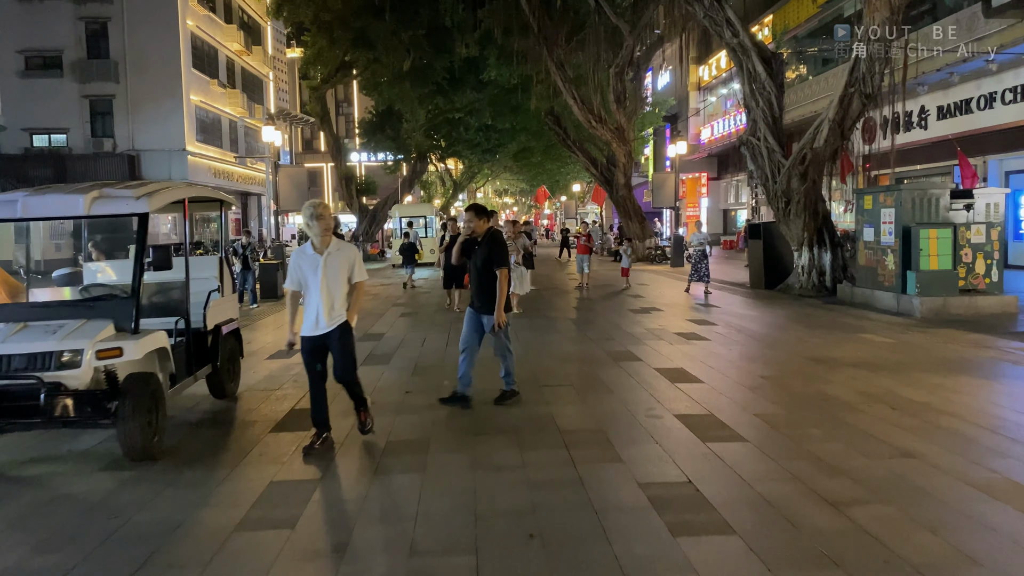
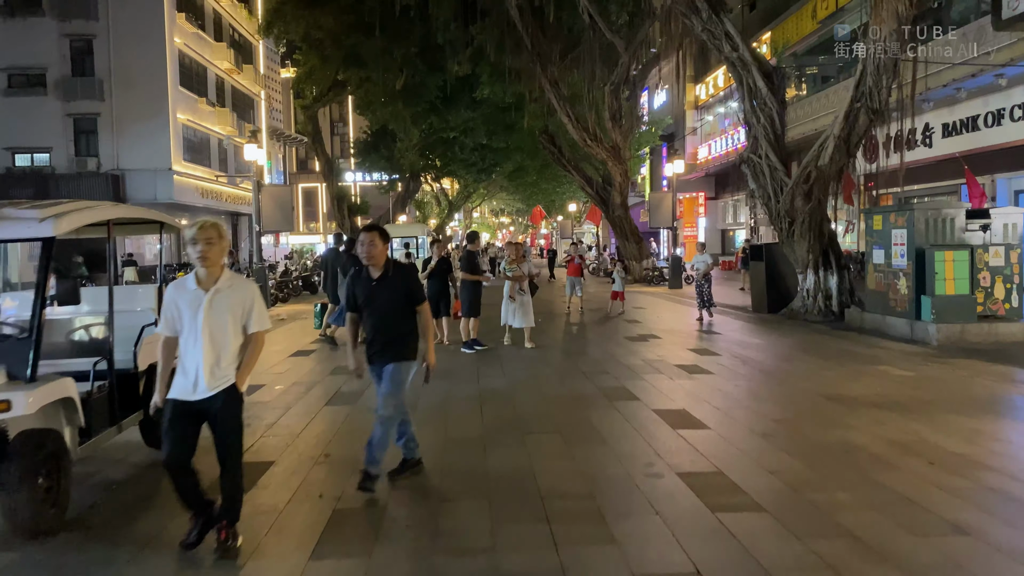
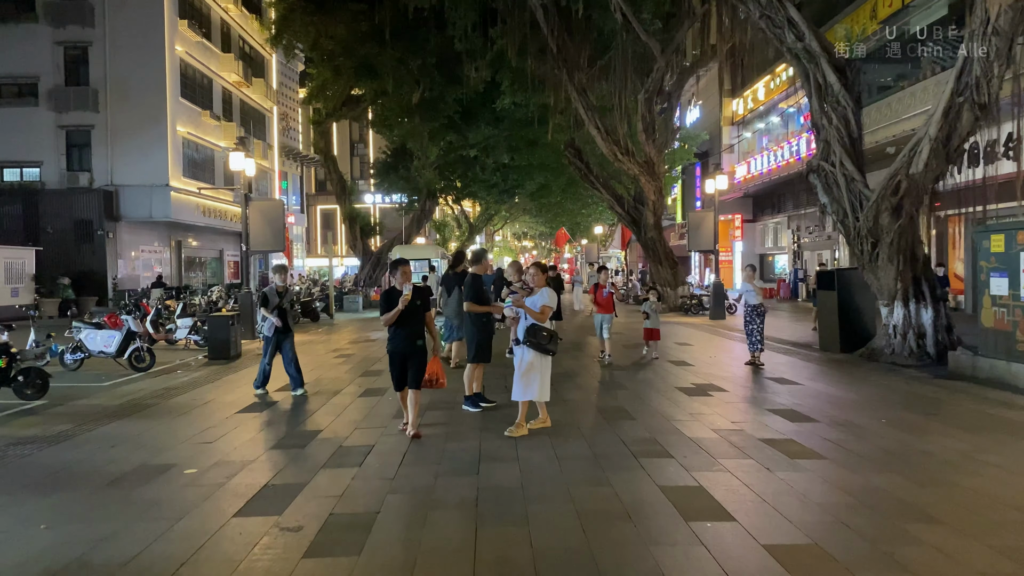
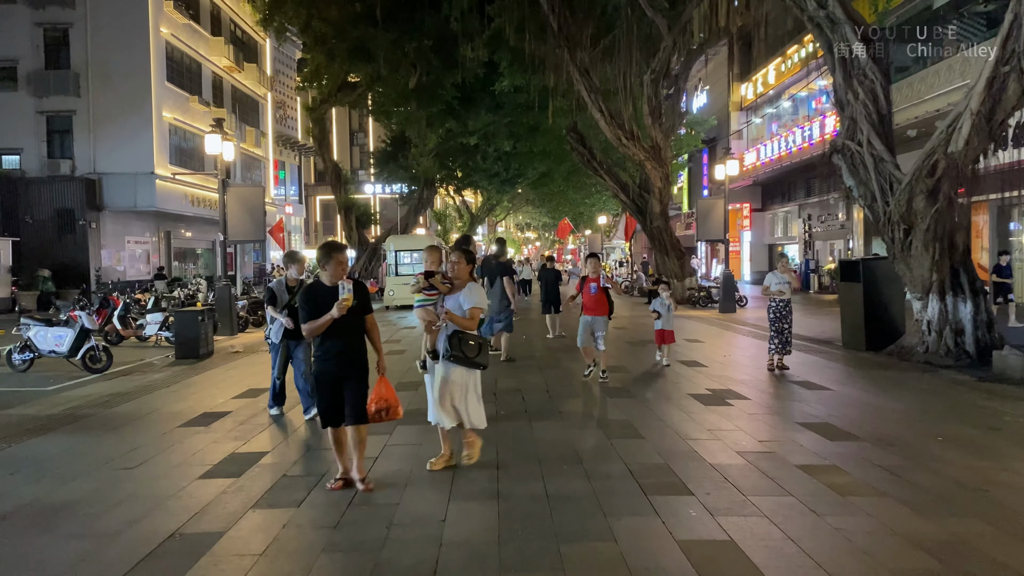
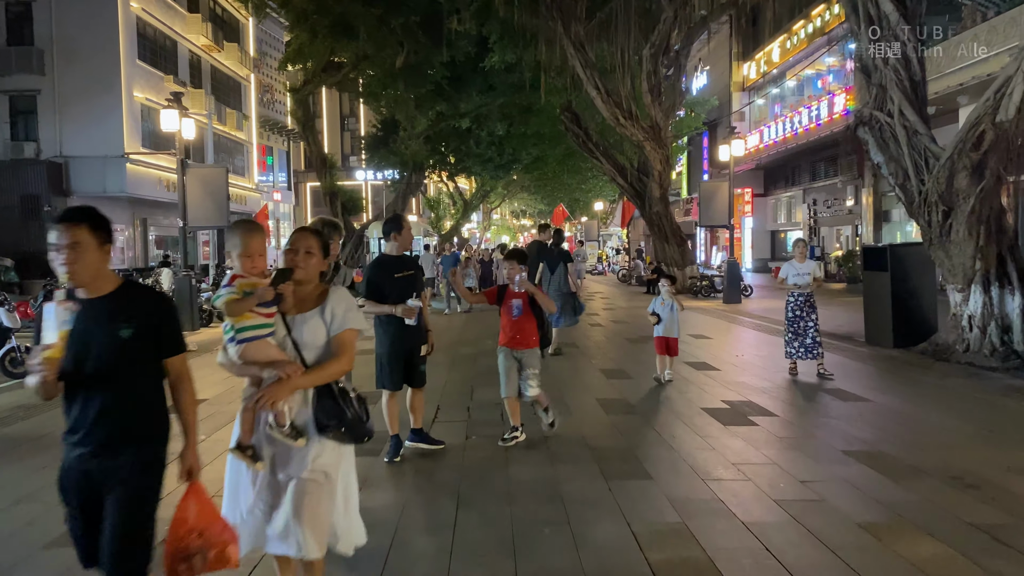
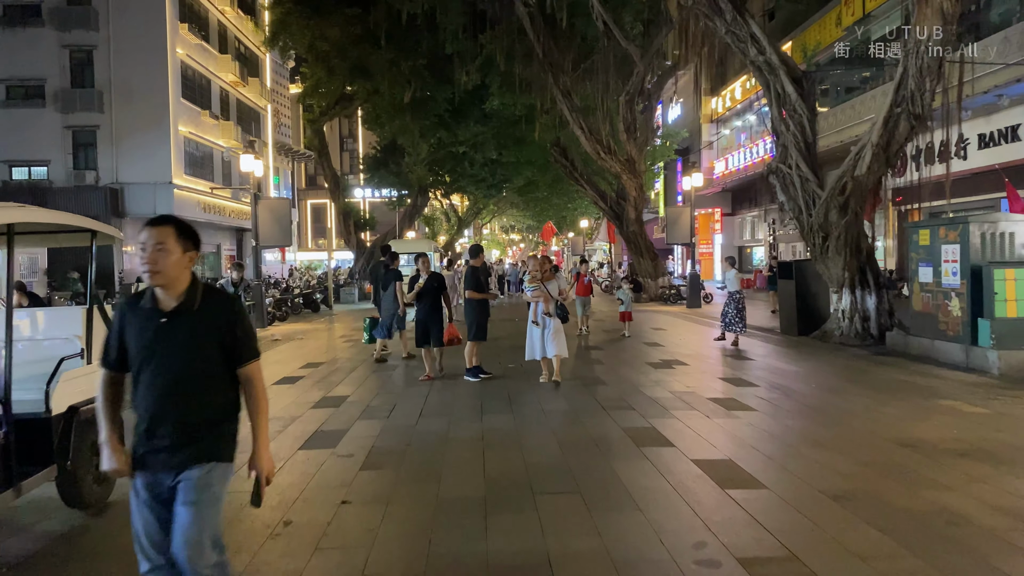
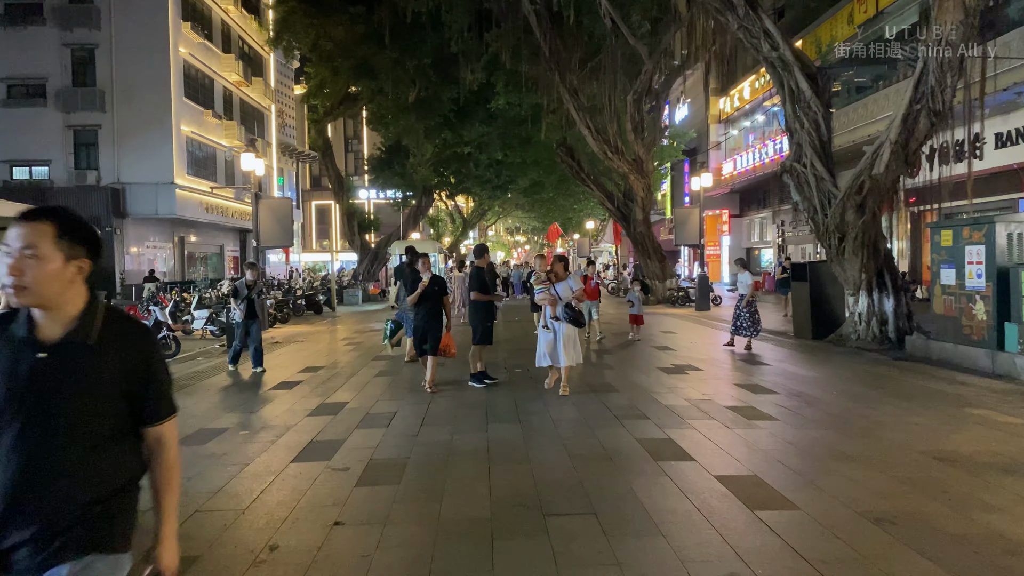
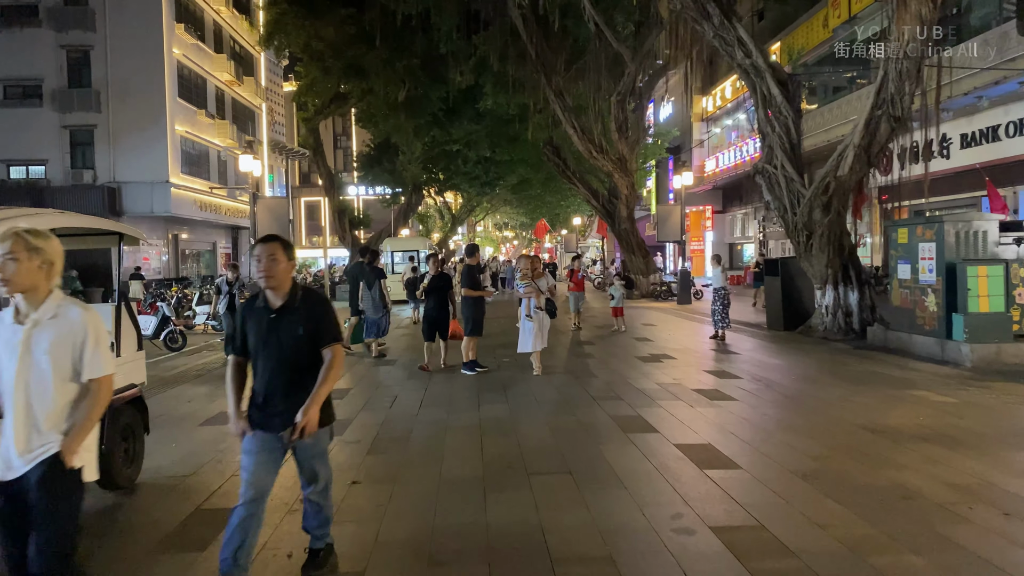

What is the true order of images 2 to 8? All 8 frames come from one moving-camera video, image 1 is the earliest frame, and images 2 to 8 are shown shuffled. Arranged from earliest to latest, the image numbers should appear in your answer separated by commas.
2, 8, 6, 7, 3, 4, 5
